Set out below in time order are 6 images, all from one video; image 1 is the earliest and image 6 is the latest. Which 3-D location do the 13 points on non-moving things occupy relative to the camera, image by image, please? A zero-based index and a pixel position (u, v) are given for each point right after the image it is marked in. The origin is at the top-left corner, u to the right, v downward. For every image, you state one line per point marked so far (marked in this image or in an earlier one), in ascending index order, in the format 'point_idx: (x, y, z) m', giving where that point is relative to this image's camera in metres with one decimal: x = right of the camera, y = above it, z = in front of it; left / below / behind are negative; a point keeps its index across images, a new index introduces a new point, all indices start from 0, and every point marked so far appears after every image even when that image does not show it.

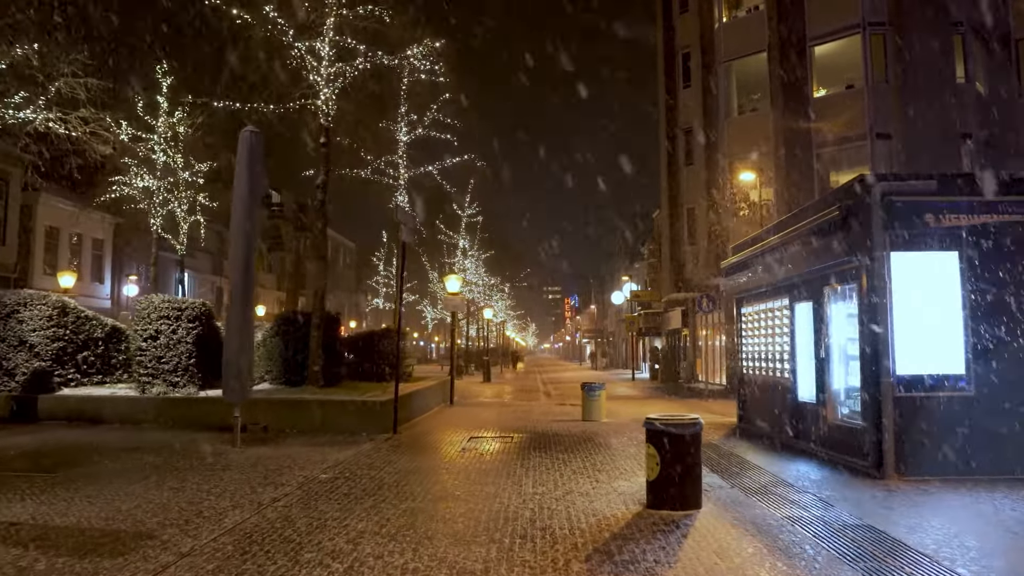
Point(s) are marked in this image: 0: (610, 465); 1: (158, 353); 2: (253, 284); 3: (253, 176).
0: (+1.3, -2.3, +9.7) m
1: (-7.1, -1.3, +14.8) m
2: (-4.0, 0.0, +11.4) m
3: (-4.0, +1.7, +11.5) m
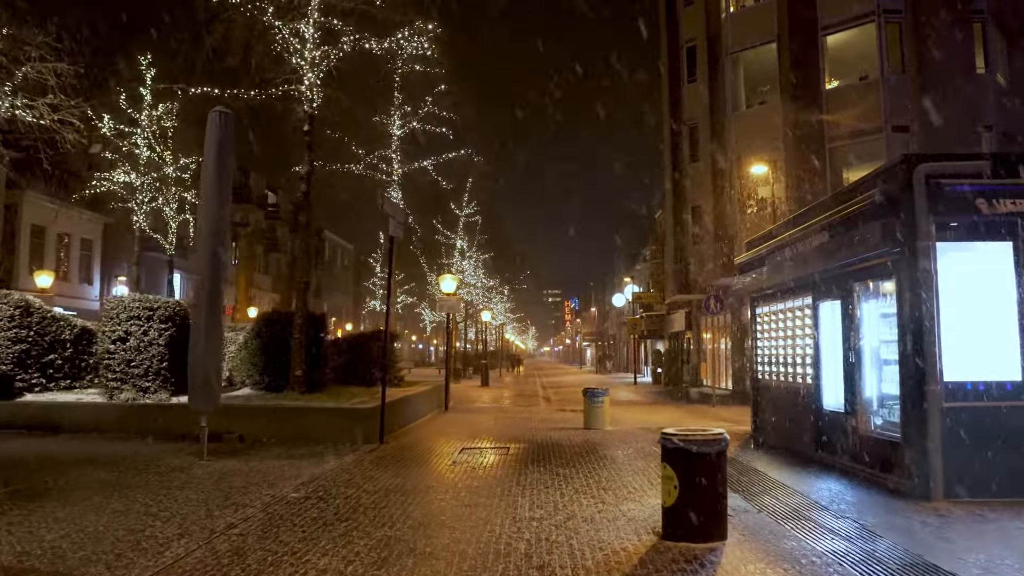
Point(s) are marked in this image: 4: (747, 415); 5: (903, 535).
0: (+1.2, -2.3, +8.6) m
1: (-7.1, -1.3, +13.7) m
2: (-4.0, +0.1, +10.3) m
3: (-4.0, +1.7, +10.4) m
4: (+5.3, -2.9, +16.9) m
5: (+3.3, -2.1, +6.2) m
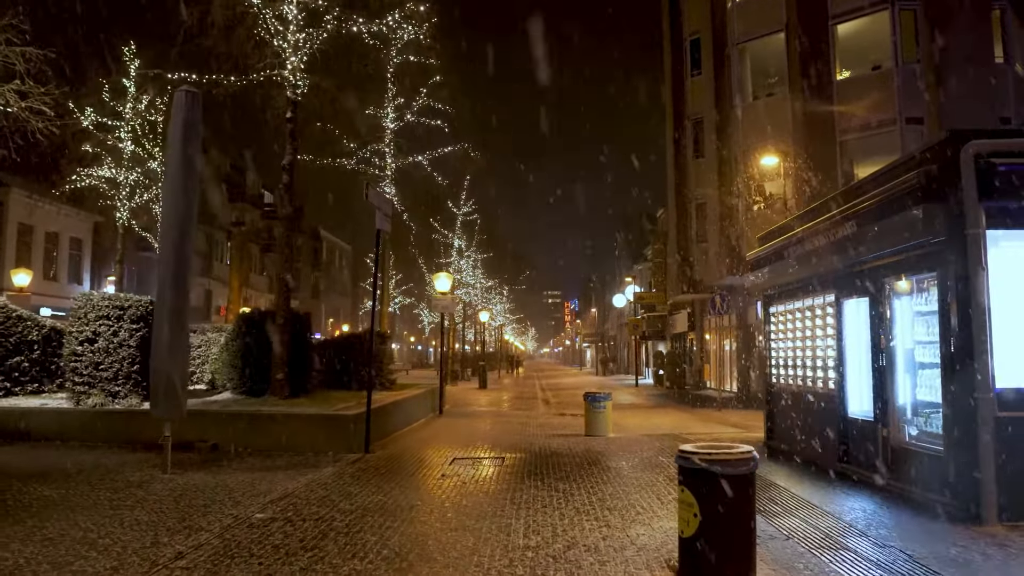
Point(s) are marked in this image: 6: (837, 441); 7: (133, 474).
0: (+1.1, -2.2, +7.7) m
1: (-7.2, -1.2, +12.8) m
2: (-4.1, +0.1, +9.4) m
3: (-4.1, +1.8, +9.5) m
4: (+5.3, -2.9, +16.0) m
5: (+3.2, -2.0, +5.3) m
6: (+4.2, -2.0, +9.6) m
7: (-4.7, -2.3, +9.1) m
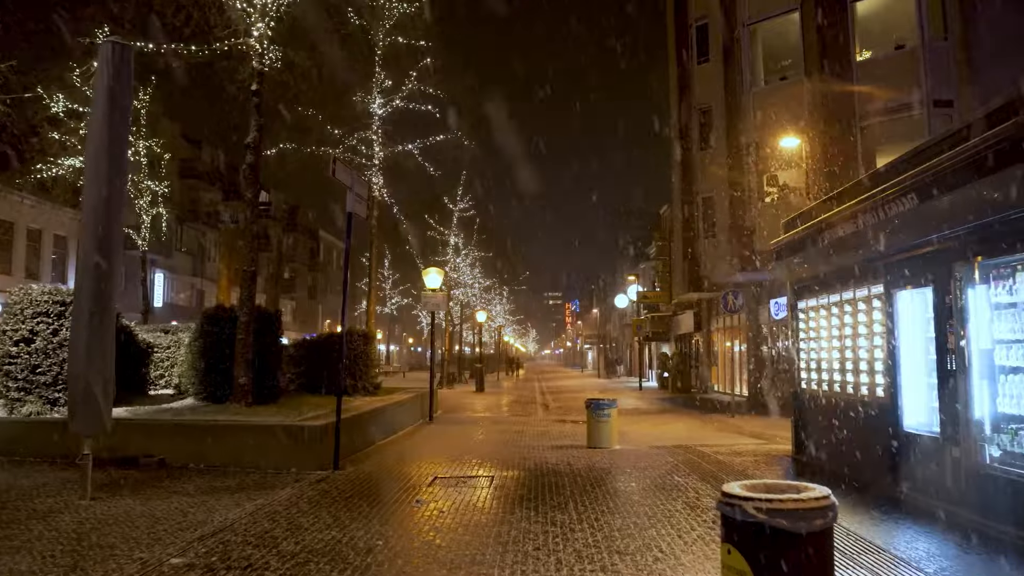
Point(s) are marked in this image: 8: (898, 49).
0: (+1.0, -2.1, +6.2) m
1: (-7.3, -1.1, +11.3) m
2: (-4.2, +0.2, +7.9) m
3: (-4.2, +1.9, +8.0) m
4: (+5.1, -2.8, +14.4) m
5: (+3.1, -1.9, +3.8) m
6: (+4.1, -1.9, +8.1) m
7: (-4.8, -2.2, +7.6) m
8: (+10.2, +6.3, +19.5) m
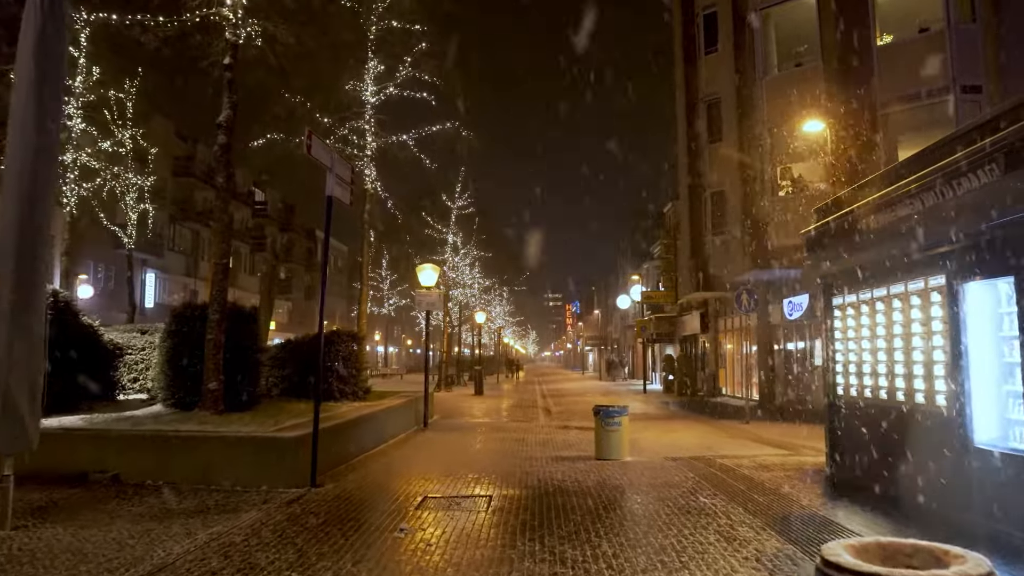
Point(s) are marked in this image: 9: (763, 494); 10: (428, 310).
0: (+1.0, -2.0, +5.0) m
1: (-7.3, -1.0, +10.1) m
2: (-4.2, +0.3, +6.7) m
3: (-4.2, +2.0, +6.8) m
4: (+5.2, -2.7, +13.2) m
5: (+3.1, -1.8, +2.6) m
6: (+4.1, -1.8, +6.9) m
7: (-4.8, -2.1, +6.4) m
8: (+10.2, +6.4, +18.4) m
9: (+2.8, -2.3, +8.4) m
10: (-2.2, -0.6, +19.3) m
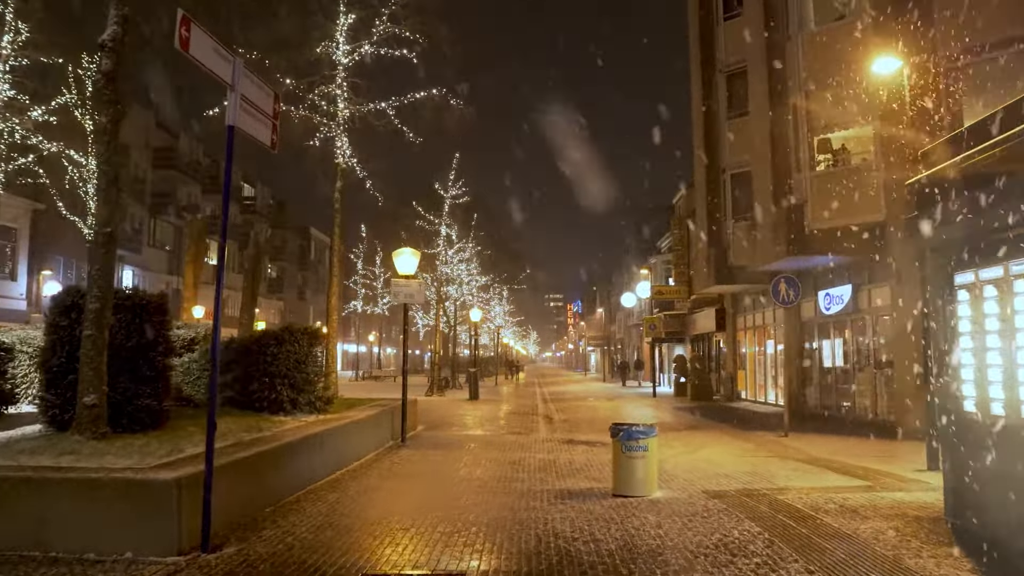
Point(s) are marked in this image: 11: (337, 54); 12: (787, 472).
0: (+0.9, -1.7, +2.1) m
1: (-7.4, -0.8, +7.2) m
2: (-4.3, +0.6, +3.8) m
3: (-4.4, +2.2, +3.9) m
4: (+5.0, -2.4, +10.3) m
5: (+3.0, -1.5, -0.4) m
6: (+4.0, -1.5, +4.0) m
7: (-4.9, -1.8, +3.5) m
8: (+10.1, +6.6, +15.5) m
9: (+2.7, -2.1, +5.5) m
10: (-2.3, -0.3, +16.3) m
11: (-4.0, +5.5, +17.1) m
12: (+3.8, -2.5, +10.4) m
